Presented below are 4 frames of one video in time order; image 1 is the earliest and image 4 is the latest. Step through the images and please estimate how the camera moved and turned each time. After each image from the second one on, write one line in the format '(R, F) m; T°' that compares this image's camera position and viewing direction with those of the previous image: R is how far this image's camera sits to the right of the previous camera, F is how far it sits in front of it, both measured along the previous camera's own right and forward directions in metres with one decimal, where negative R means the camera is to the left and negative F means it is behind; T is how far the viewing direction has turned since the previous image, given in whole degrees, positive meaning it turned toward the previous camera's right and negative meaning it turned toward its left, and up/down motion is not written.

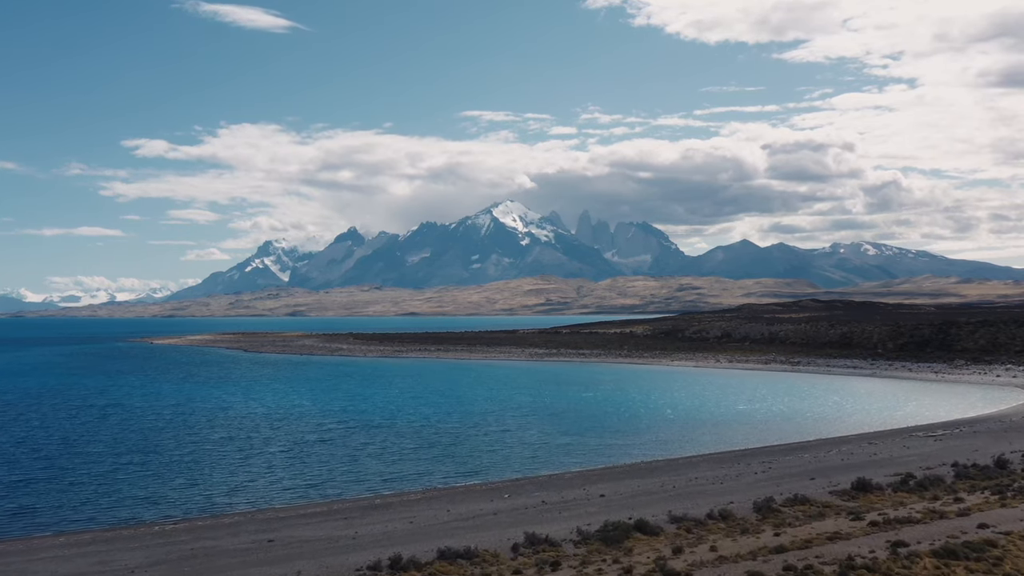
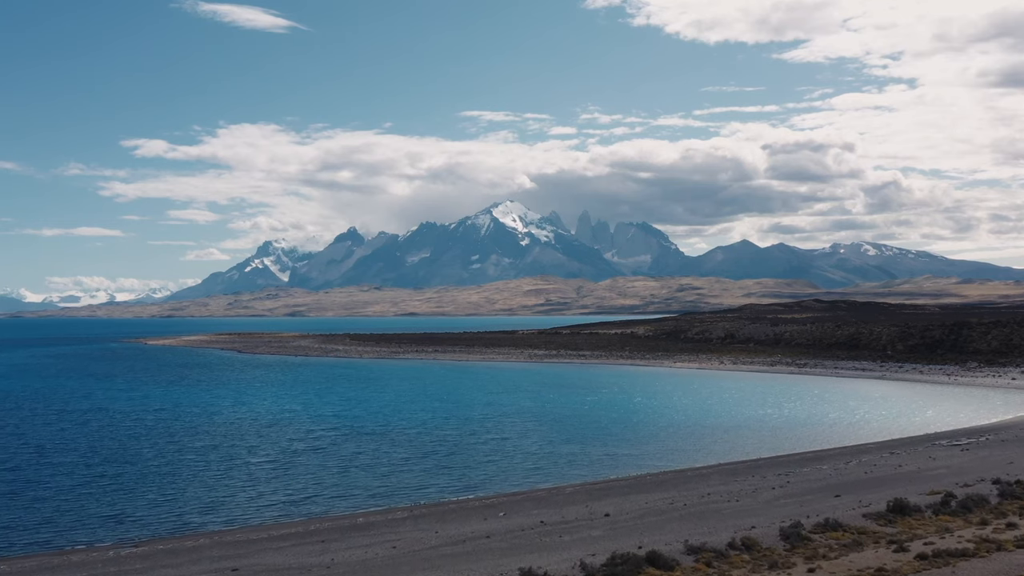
(+0.1, +2.3) m; 0°
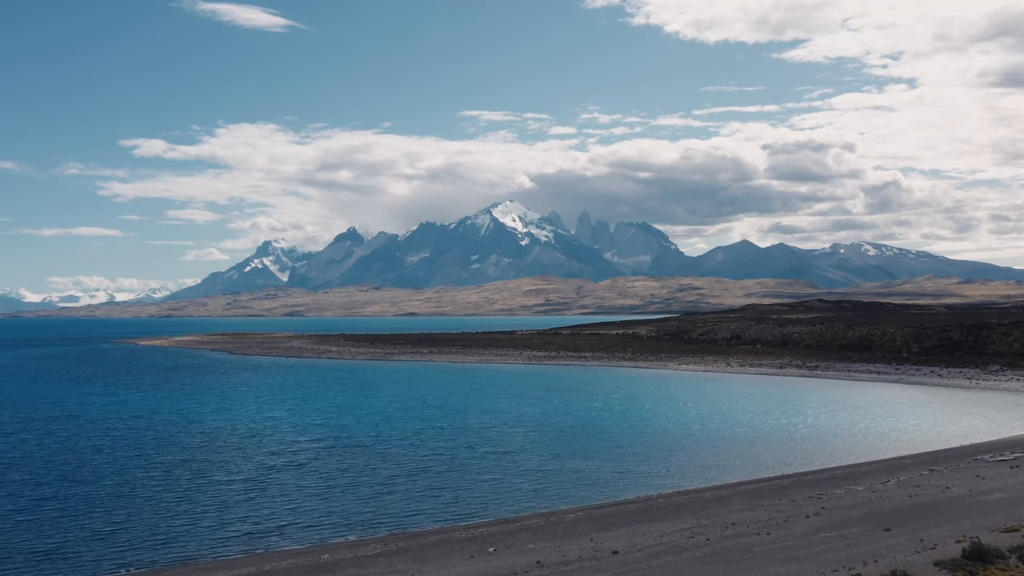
(+0.2, +3.7) m; 0°
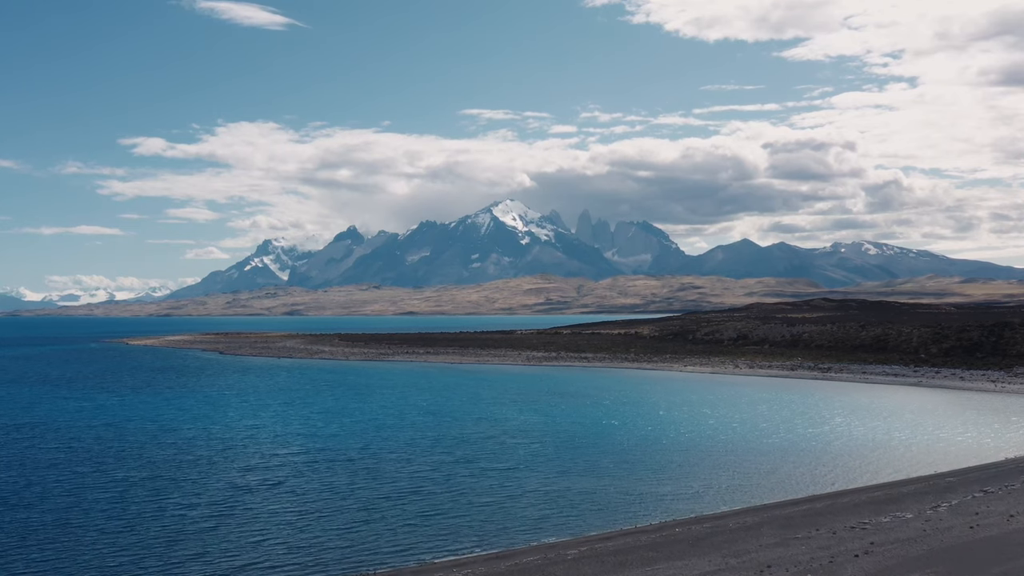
(+0.2, +3.8) m; 0°
